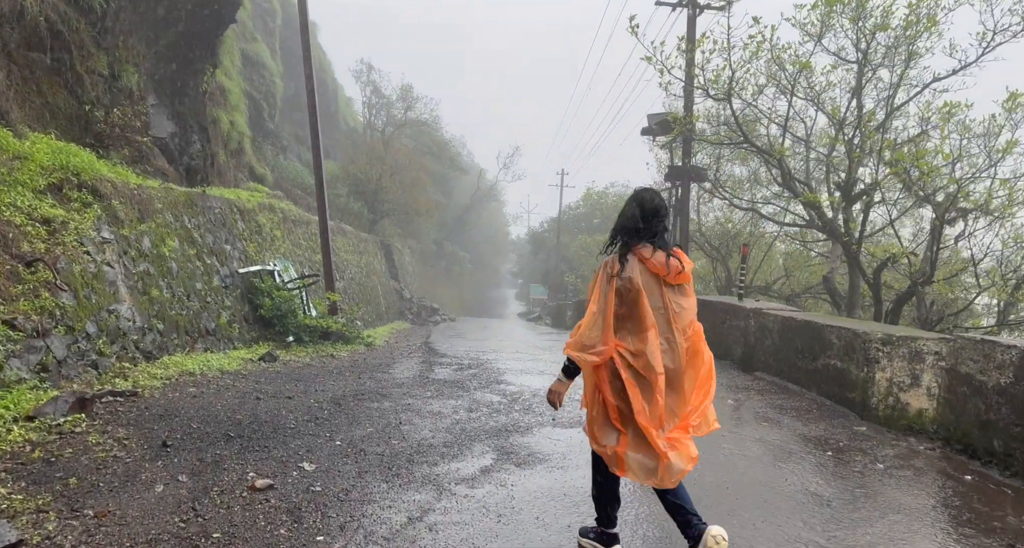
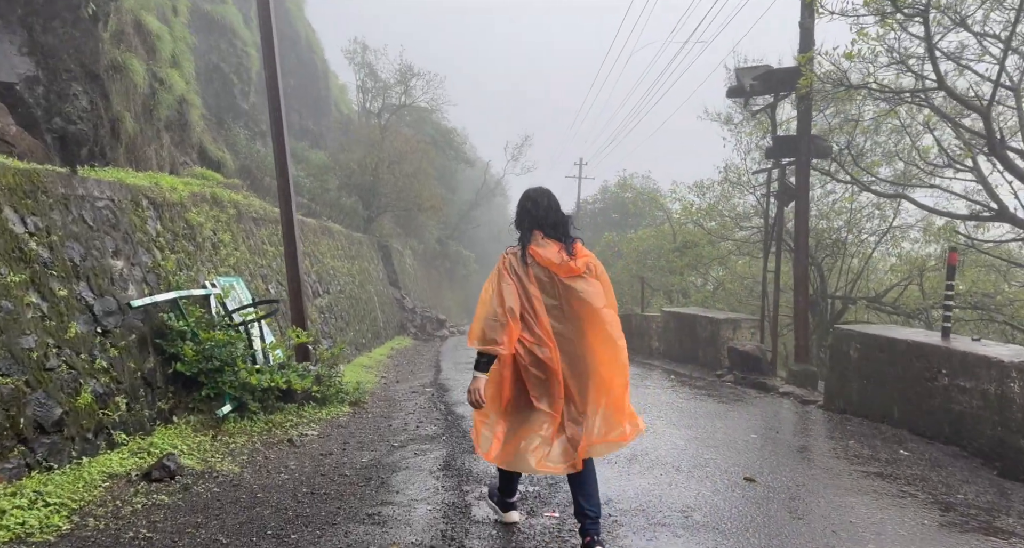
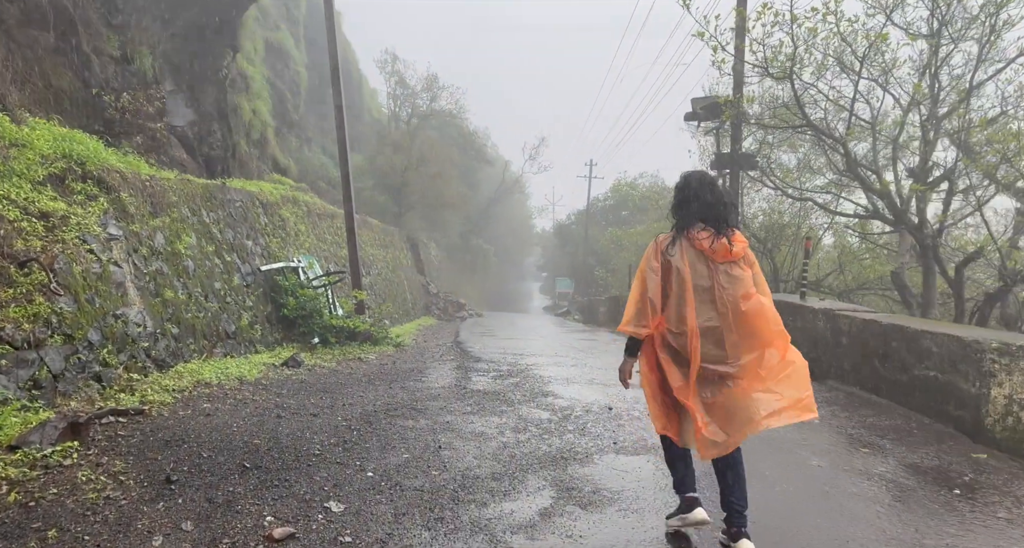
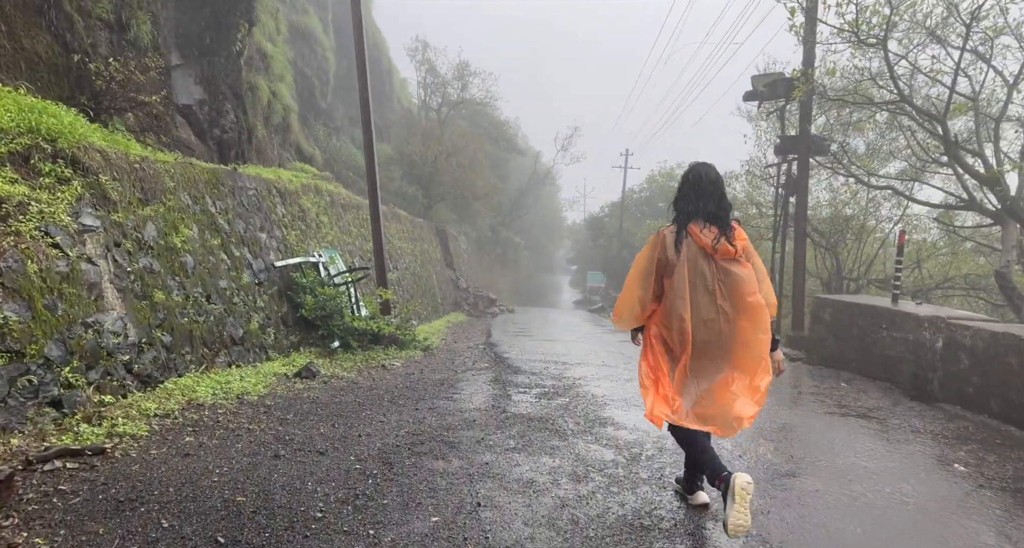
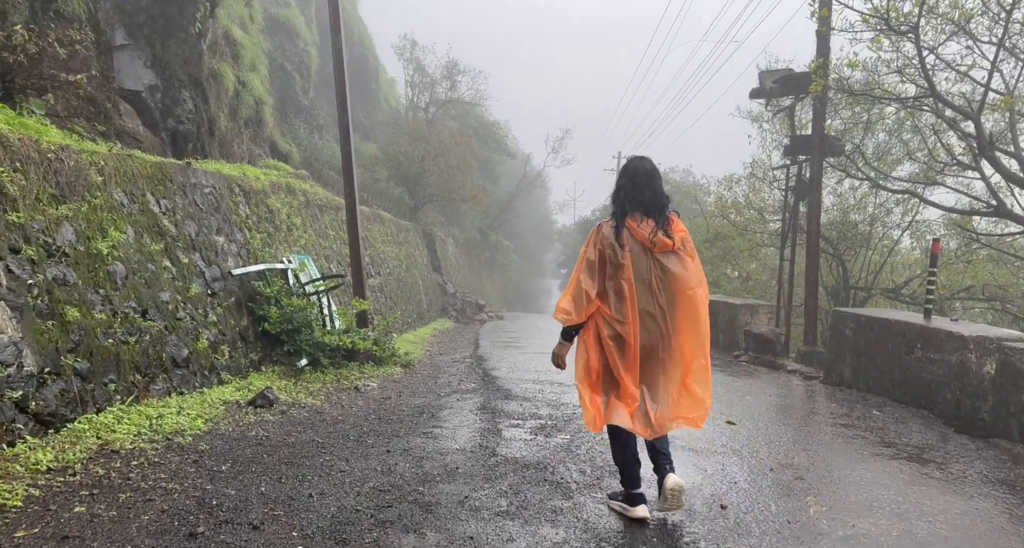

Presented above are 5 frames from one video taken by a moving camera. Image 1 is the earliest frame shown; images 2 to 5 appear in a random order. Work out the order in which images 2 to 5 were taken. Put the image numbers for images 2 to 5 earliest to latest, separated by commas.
3, 4, 5, 2
